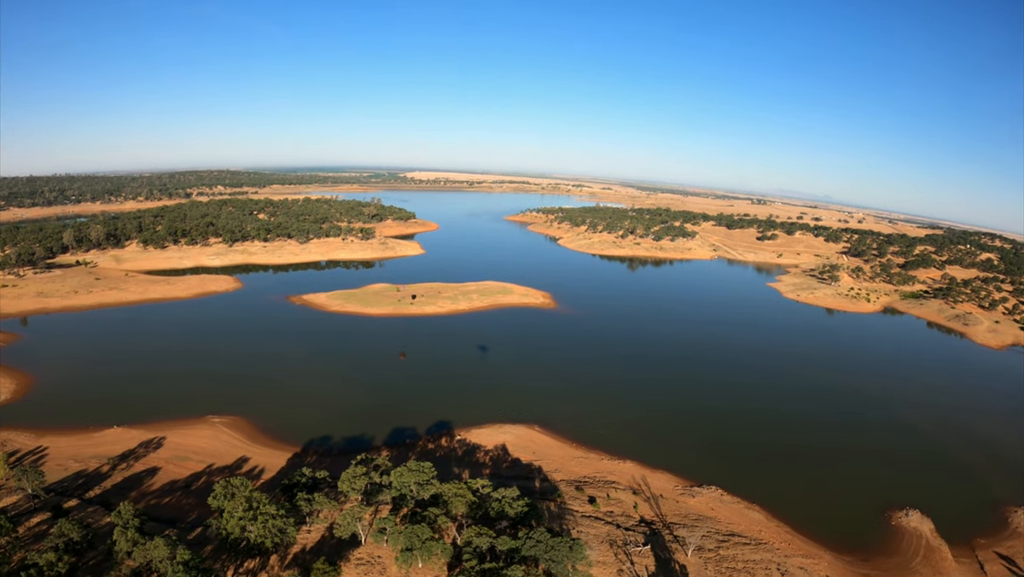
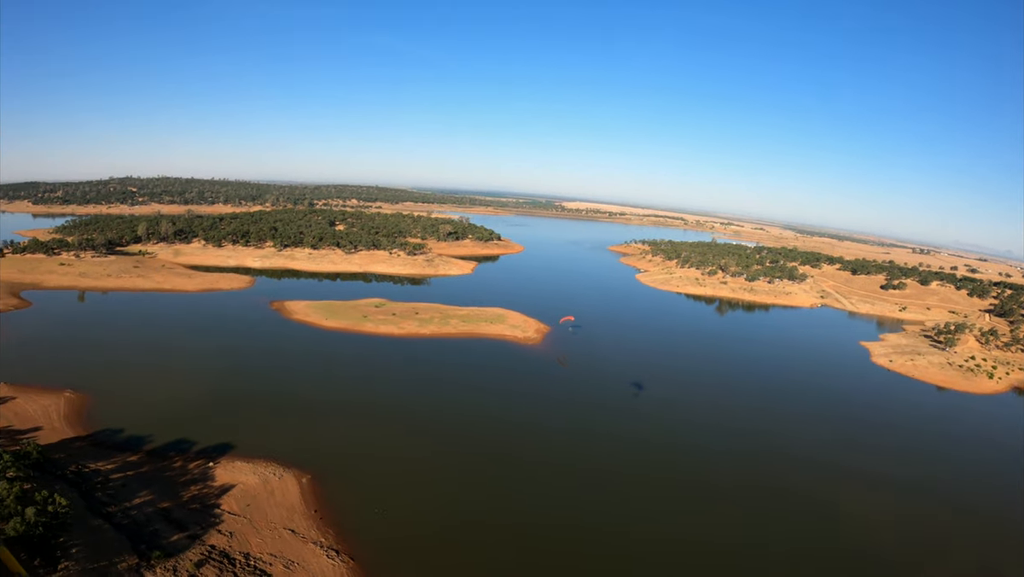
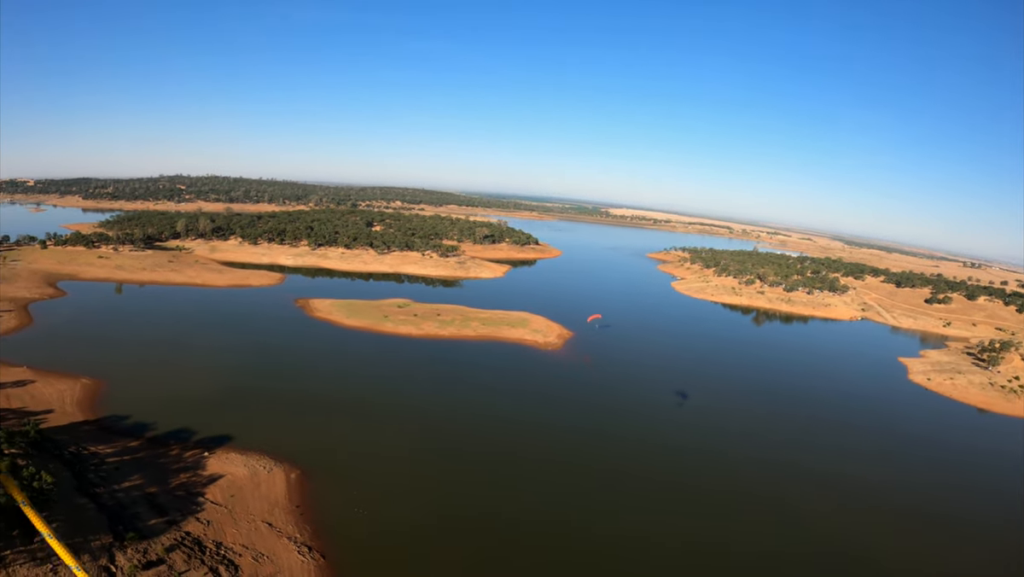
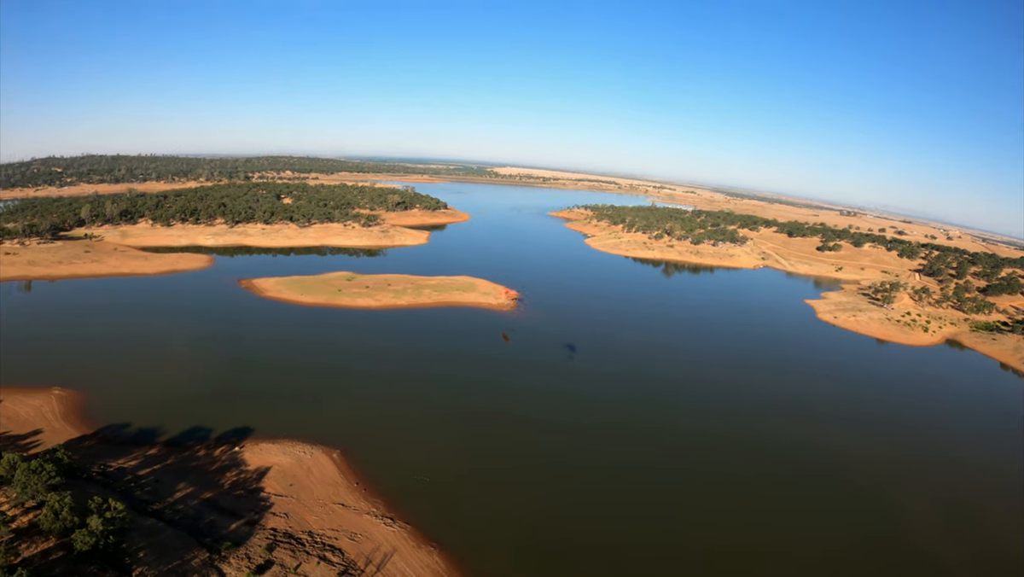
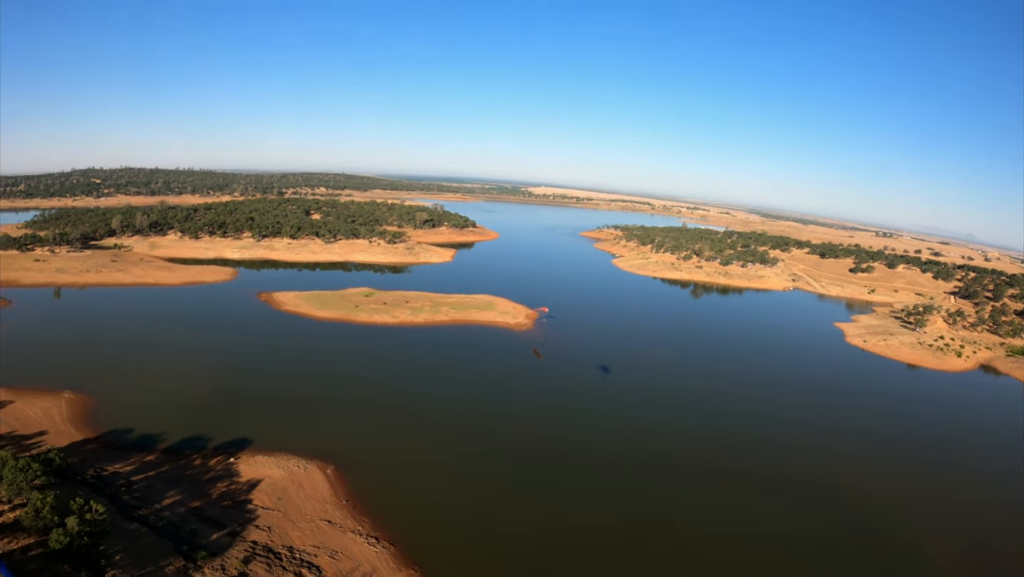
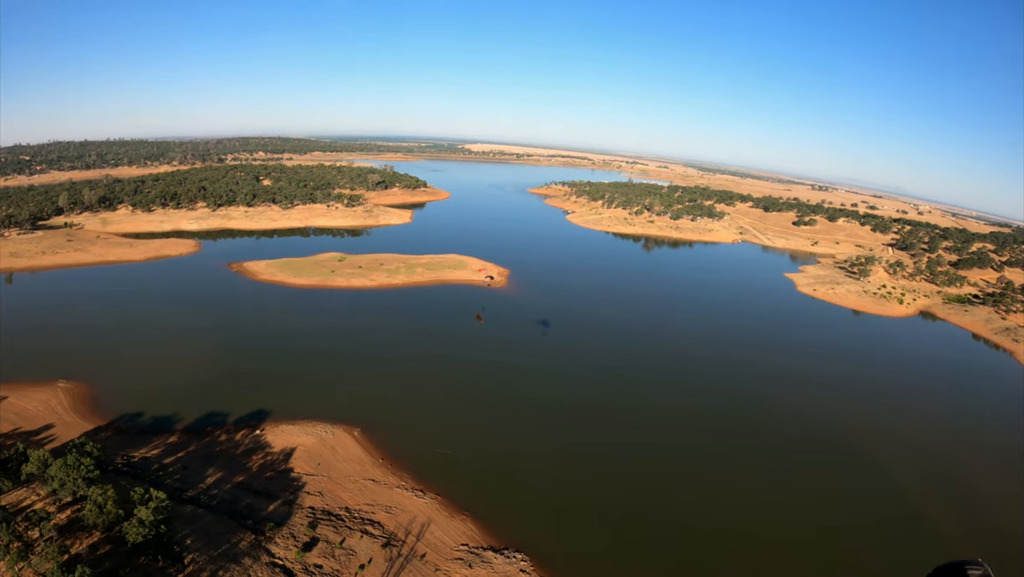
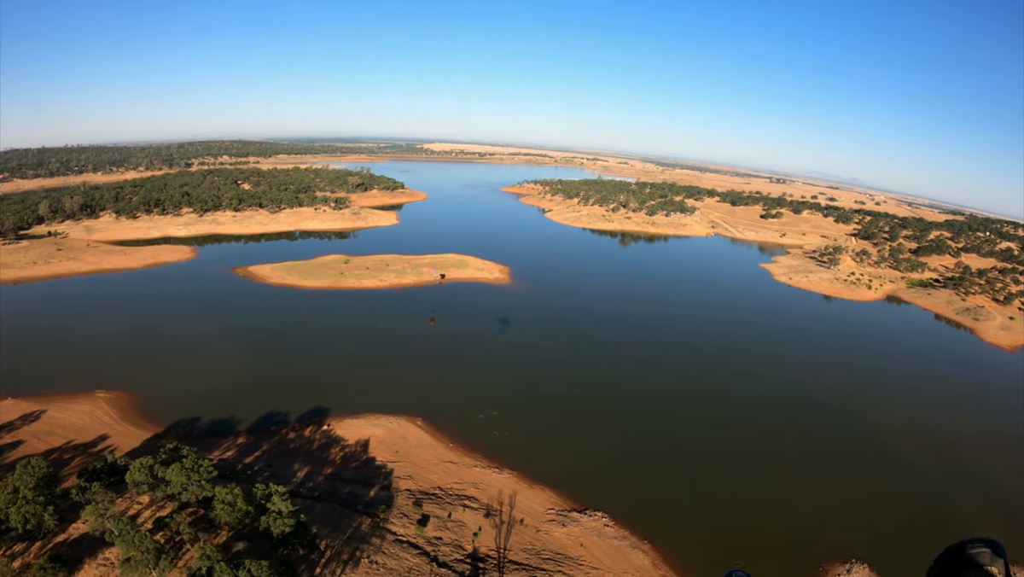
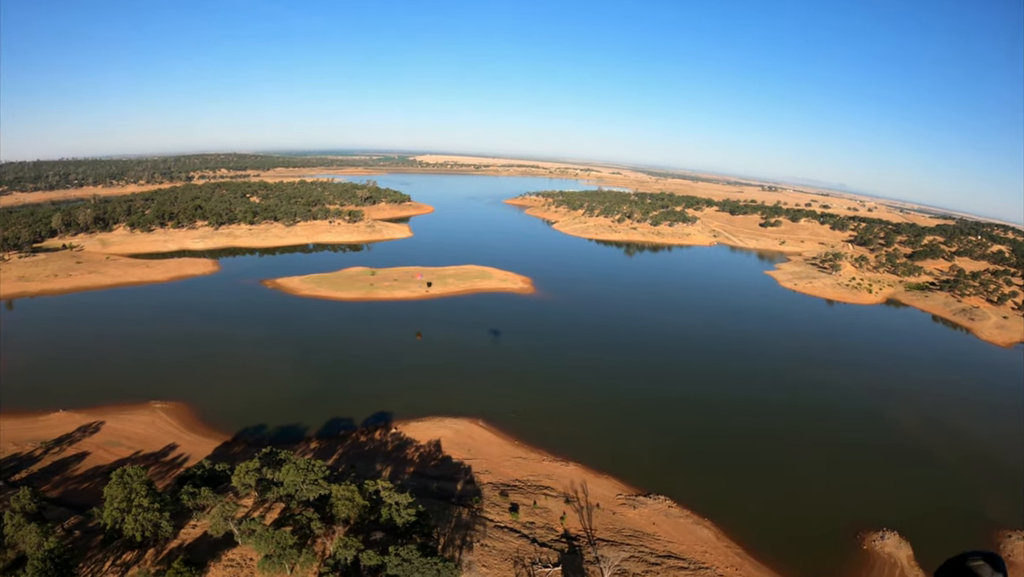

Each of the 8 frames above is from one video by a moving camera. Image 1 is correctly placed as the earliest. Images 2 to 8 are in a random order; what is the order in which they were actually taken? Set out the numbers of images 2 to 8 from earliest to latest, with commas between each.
8, 7, 6, 4, 5, 2, 3
